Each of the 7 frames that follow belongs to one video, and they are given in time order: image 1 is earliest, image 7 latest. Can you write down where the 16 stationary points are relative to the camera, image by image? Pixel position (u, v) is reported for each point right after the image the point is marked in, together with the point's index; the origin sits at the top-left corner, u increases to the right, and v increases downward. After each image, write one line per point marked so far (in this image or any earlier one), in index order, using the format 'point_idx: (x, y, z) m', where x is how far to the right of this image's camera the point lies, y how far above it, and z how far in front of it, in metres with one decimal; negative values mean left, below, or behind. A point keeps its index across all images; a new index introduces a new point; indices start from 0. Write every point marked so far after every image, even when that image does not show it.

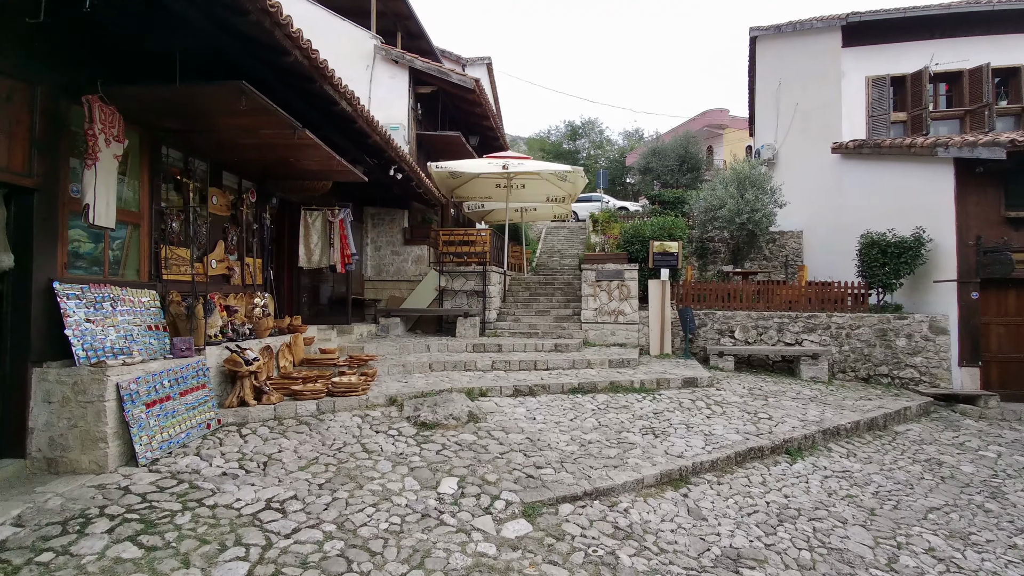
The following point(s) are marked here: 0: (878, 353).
0: (+6.7, -1.2, +9.5) m
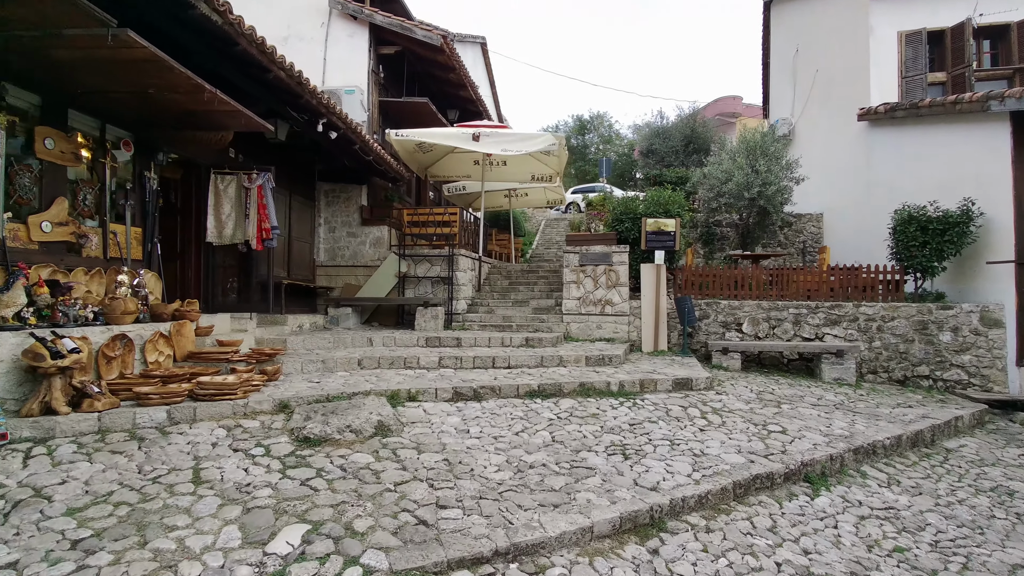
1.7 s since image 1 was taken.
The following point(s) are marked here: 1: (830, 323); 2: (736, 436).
0: (+6.1, -1.0, +7.8) m
1: (+5.1, -0.6, +8.2) m
2: (+2.1, -1.4, +4.9) m
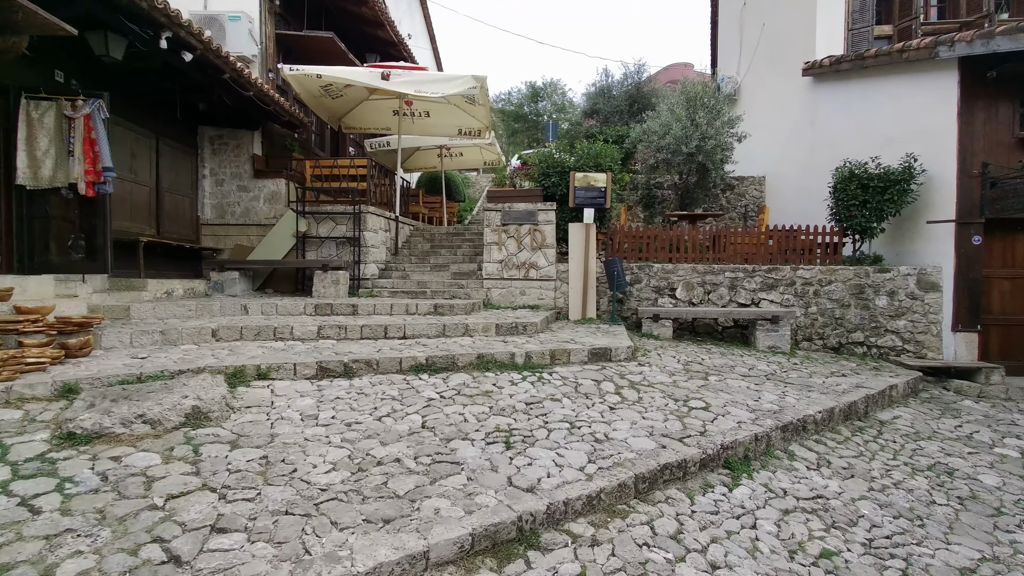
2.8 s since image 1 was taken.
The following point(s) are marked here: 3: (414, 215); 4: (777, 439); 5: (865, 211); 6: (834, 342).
0: (+4.9, -0.4, +7.4) m
1: (+3.8, 0.0, +7.6) m
2: (+1.1, -1.0, +4.1) m
3: (-2.6, +1.8, +12.7) m
4: (+2.1, -1.2, +4.1) m
5: (+5.1, +1.1, +7.5) m
6: (+4.6, -0.8, +7.5) m
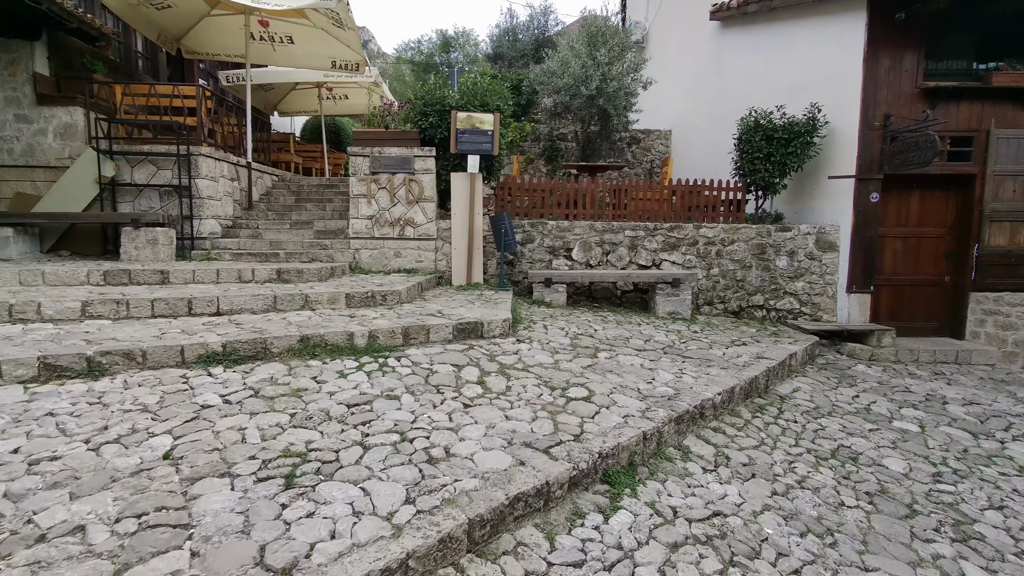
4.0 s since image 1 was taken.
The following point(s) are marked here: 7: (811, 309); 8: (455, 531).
0: (+3.2, +0.1, +6.9) m
1: (+2.1, +0.5, +7.0) m
2: (0.0, -0.8, +3.2) m
3: (-5.0, +2.6, +10.9) m
4: (+1.0, -0.9, +3.3) m
5: (+3.5, +1.7, +7.0) m
6: (+3.0, -0.2, +7.0) m
7: (+4.0, -0.3, +6.9) m
8: (-0.2, -1.0, +2.1) m
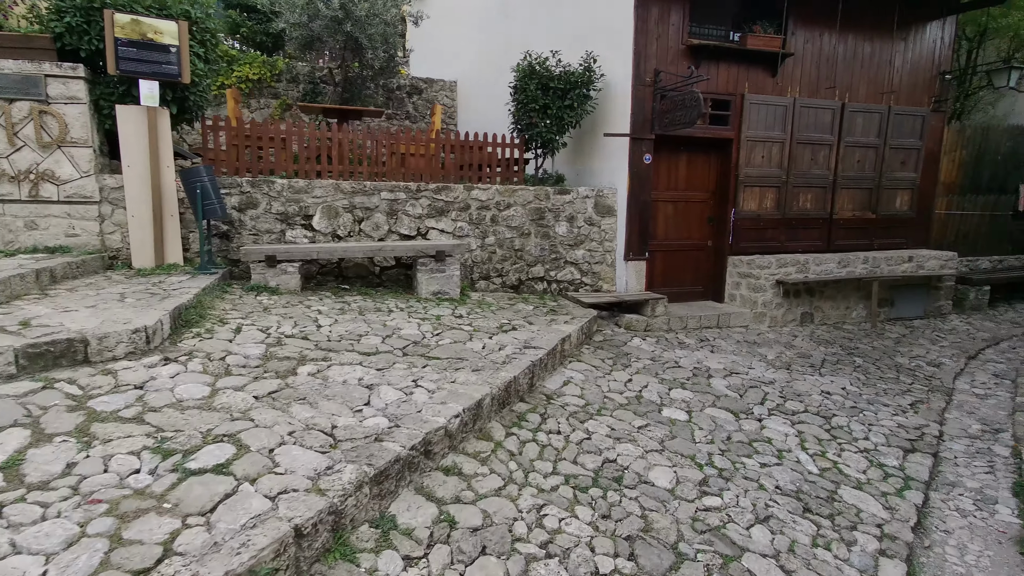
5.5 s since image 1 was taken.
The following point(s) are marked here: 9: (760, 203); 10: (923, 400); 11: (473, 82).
0: (+0.2, +0.5, +6.2) m
1: (-0.9, +0.8, +5.8) m
2: (-1.5, -0.8, +1.7) m
3: (-8.9, +2.8, +7.0) m
4: (-0.6, -0.9, +2.1) m
5: (+0.4, +2.0, +6.2) m
6: (0.0, +0.1, +6.2) m
7: (+1.0, +0.1, +6.4) m
8: (-1.4, -1.1, +0.5) m
9: (+3.2, +1.1, +6.8) m
10: (+3.7, -1.0, +4.7) m
11: (-0.6, +3.1, +7.9) m
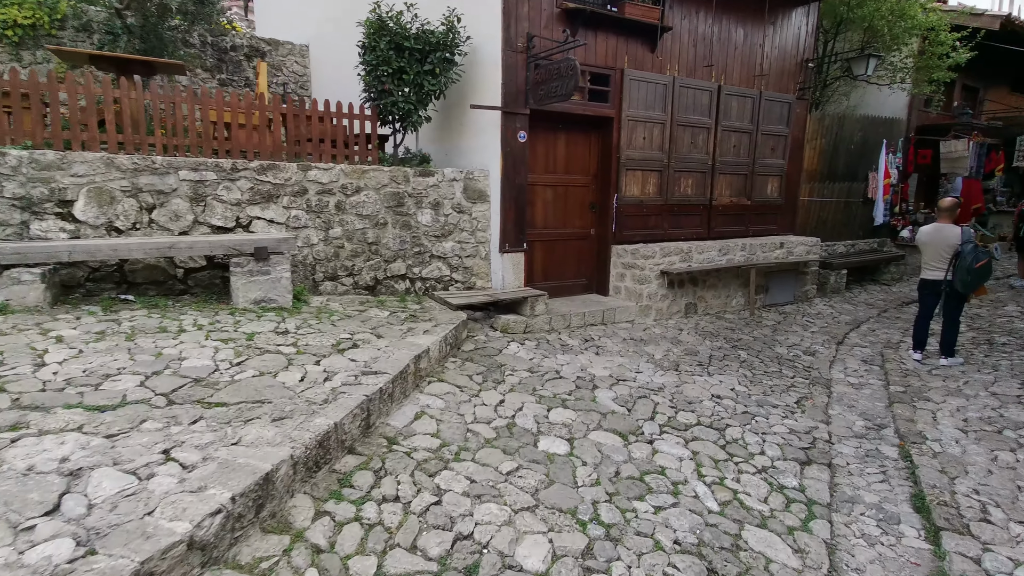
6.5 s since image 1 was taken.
0: (-1.2, +0.5, +5.2) m
1: (-2.2, +0.8, +4.6) m
2: (-2.0, -0.9, +0.4) m
3: (-10.4, +2.5, +4.1) m
4: (-1.2, -1.0, +1.0) m
5: (-1.1, +2.0, +5.2) m
6: (-1.4, +0.1, +5.1) m
7: (-0.5, +0.1, +5.6) m
8: (-1.6, -1.2, -0.6) m
9: (+1.6, +1.2, +6.3) m
10: (+2.5, -0.9, +4.4) m
11: (-2.5, +3.1, +6.6) m
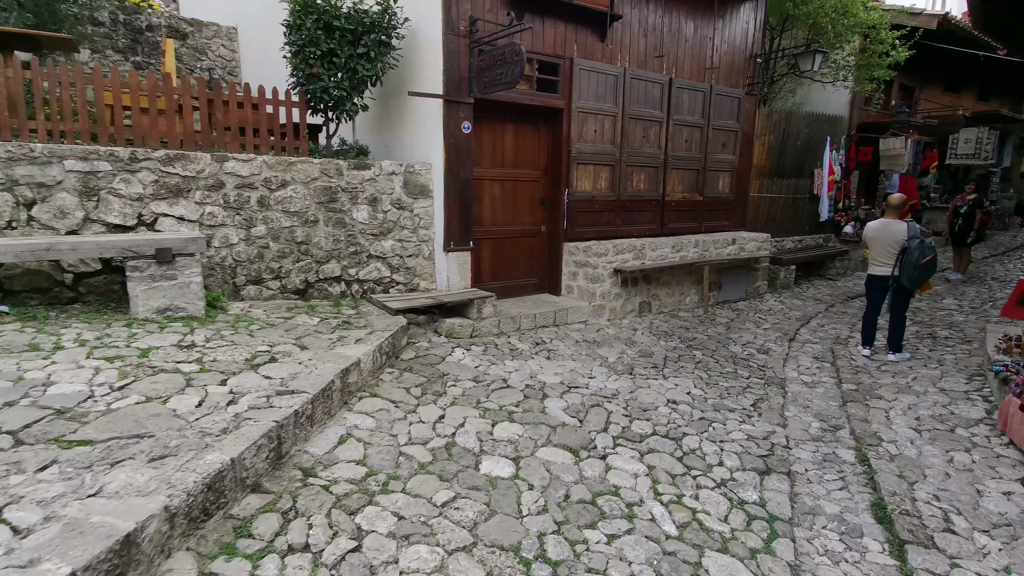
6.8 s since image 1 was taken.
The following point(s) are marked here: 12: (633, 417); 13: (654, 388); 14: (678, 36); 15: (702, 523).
0: (-1.7, +0.4, +4.7) m
1: (-2.7, +0.7, +4.1) m
2: (-2.1, -1.0, -0.1) m
3: (-10.8, +2.3, +2.9) m
4: (-1.4, -1.1, +0.6) m
5: (-1.6, +2.0, +4.7) m
6: (-1.9, +0.1, +4.7) m
7: (-1.1, +0.1, +5.2) m
8: (-1.6, -1.3, -1.1) m
9: (+1.0, +1.2, +6.1) m
10: (+2.1, -0.9, +4.3) m
11: (-3.1, +3.1, +6.0) m
12: (+0.8, -0.9, +3.6) m
13: (+1.1, -0.8, +4.2) m
14: (+2.1, +3.3, +6.7) m
15: (+1.0, -1.2, +2.6) m
